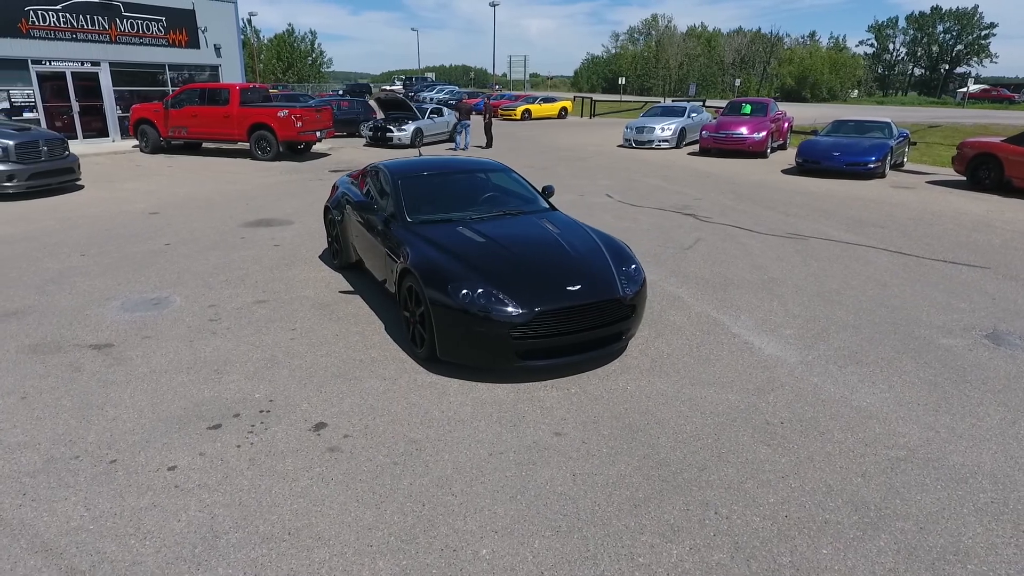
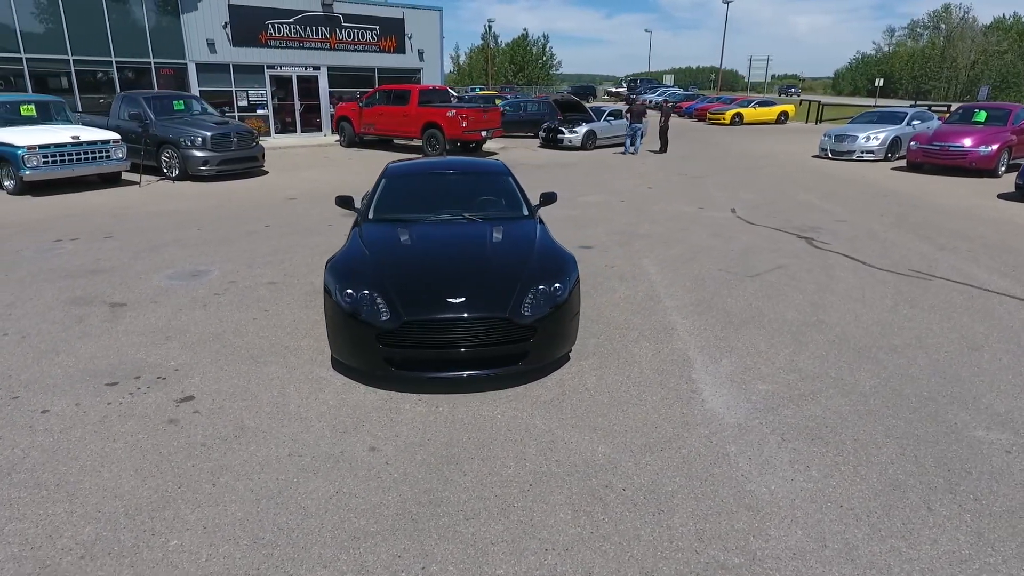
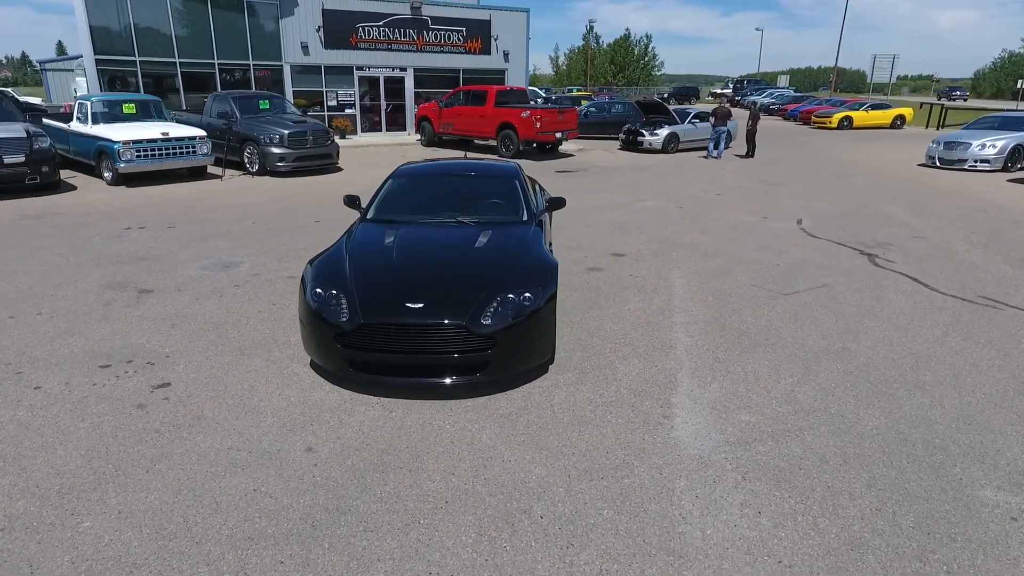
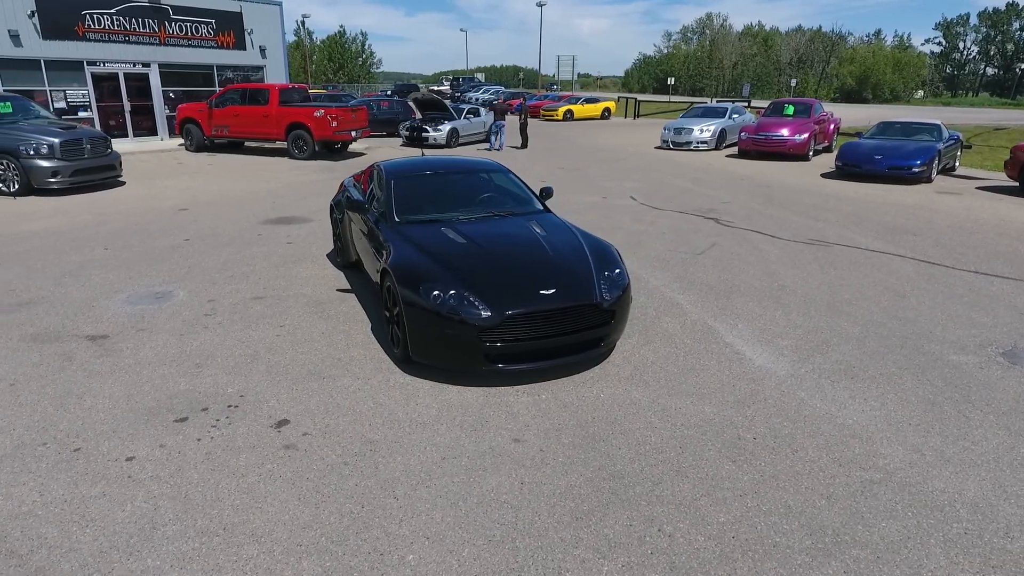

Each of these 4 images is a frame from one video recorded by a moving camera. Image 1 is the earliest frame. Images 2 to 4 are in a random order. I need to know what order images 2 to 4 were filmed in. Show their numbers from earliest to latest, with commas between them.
4, 2, 3
